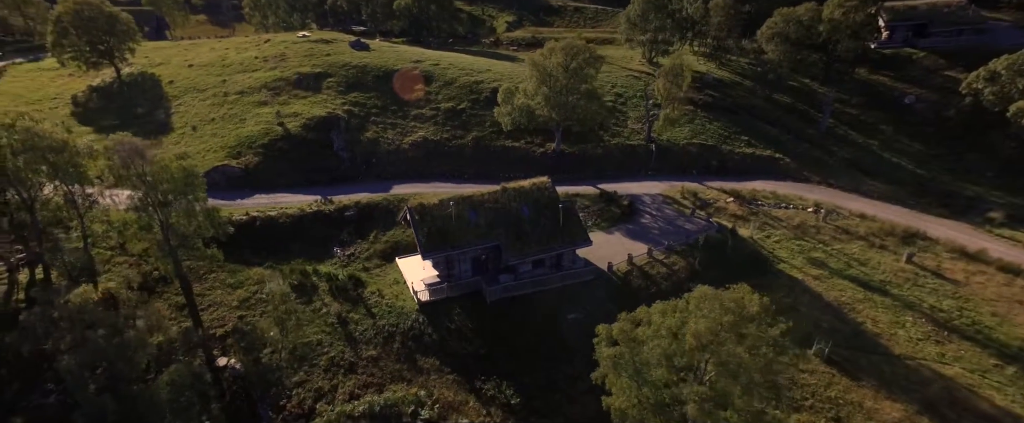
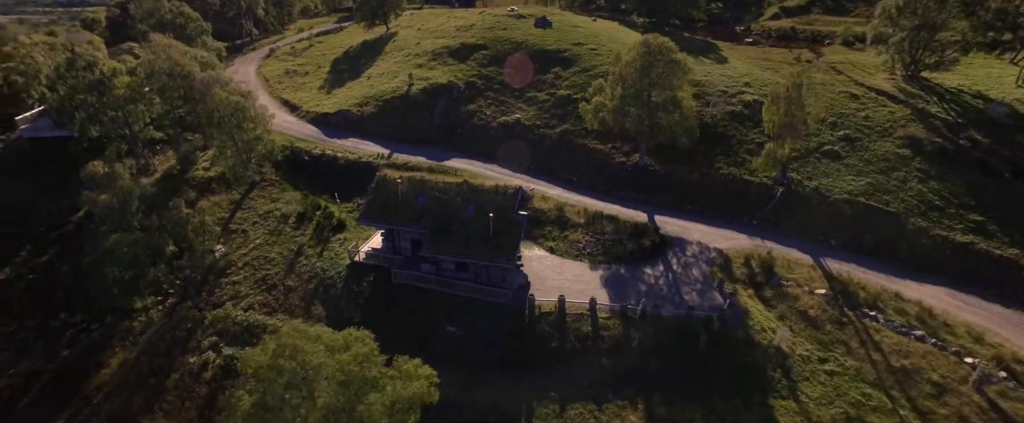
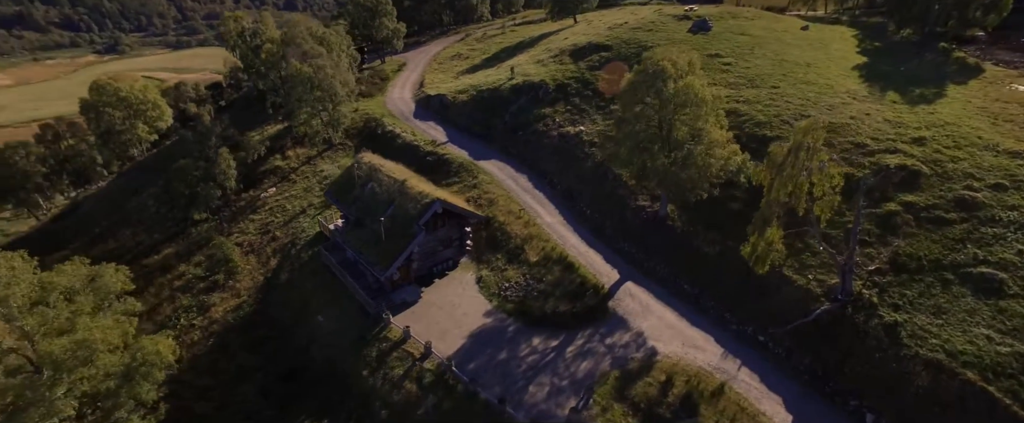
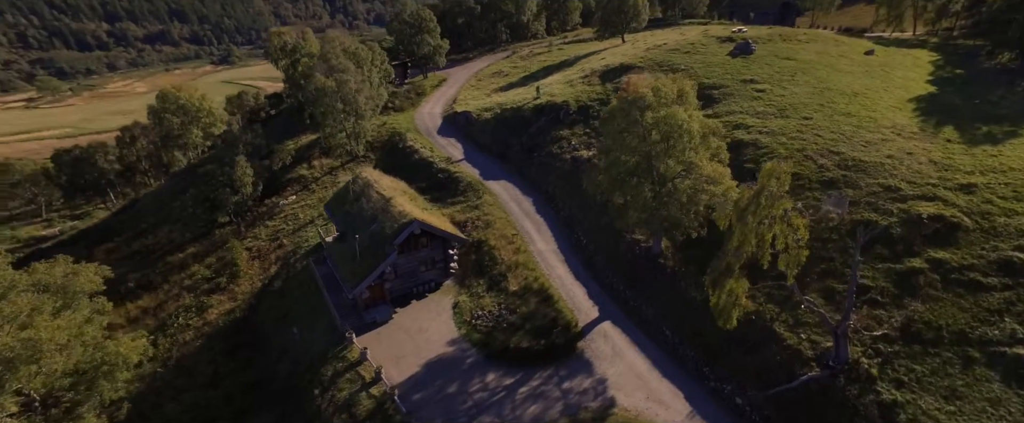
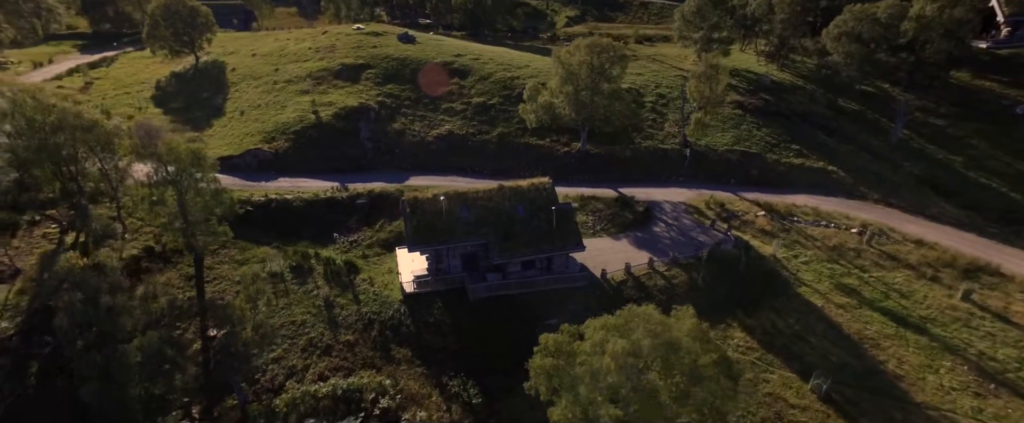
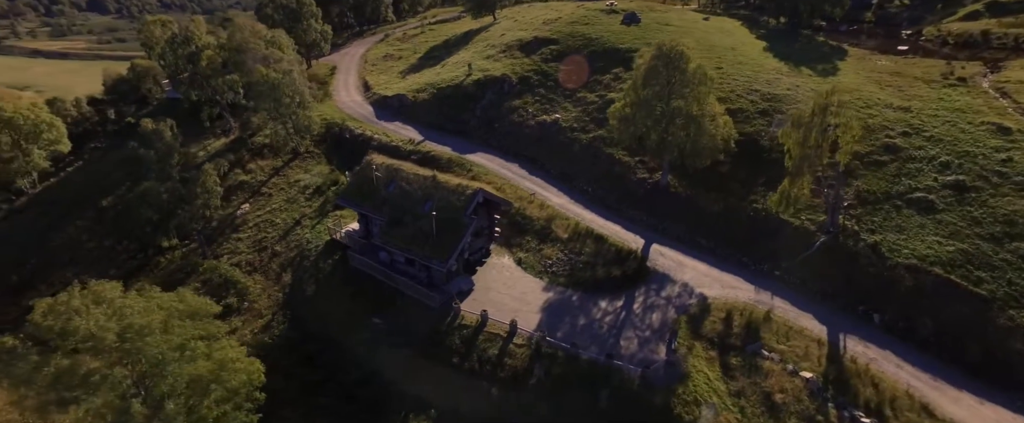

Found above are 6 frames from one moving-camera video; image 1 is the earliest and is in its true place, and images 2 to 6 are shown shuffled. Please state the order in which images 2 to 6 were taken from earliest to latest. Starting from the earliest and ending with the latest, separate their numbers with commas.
5, 2, 6, 3, 4
